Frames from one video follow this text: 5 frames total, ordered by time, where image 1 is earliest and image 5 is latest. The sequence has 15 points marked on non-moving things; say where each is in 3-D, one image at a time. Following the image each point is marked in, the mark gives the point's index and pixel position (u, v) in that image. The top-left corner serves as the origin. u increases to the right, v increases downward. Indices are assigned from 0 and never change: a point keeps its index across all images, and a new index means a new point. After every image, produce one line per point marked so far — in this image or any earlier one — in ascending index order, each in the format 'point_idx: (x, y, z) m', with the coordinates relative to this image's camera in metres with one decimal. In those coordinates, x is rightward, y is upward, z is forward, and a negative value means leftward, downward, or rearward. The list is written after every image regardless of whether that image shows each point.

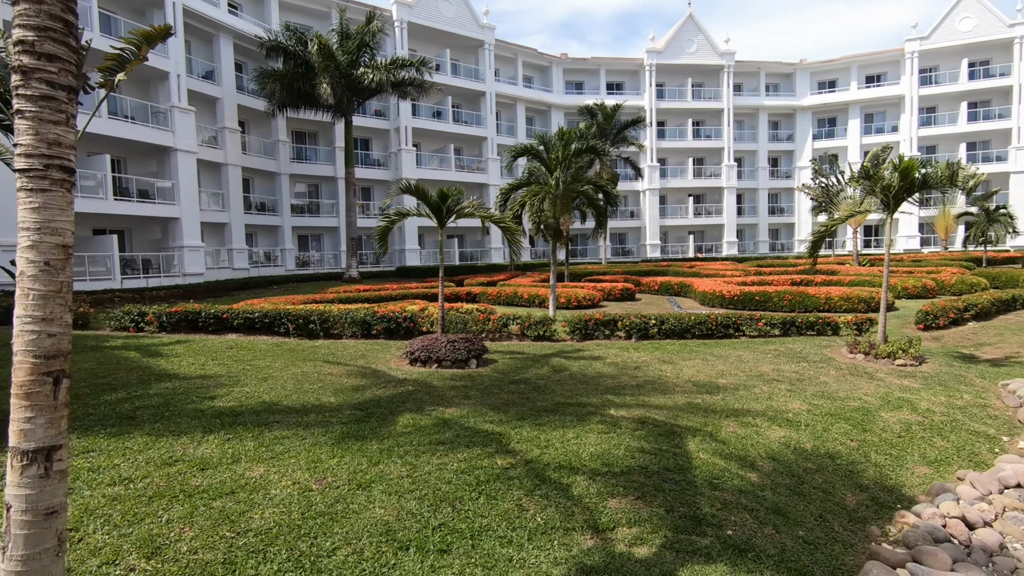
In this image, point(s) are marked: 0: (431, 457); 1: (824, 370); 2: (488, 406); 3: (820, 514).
0: (-0.6, -1.4, +4.4) m
1: (+4.6, -1.2, +8.1) m
2: (-0.3, -1.2, +5.8) m
3: (+2.2, -1.6, +3.9) m
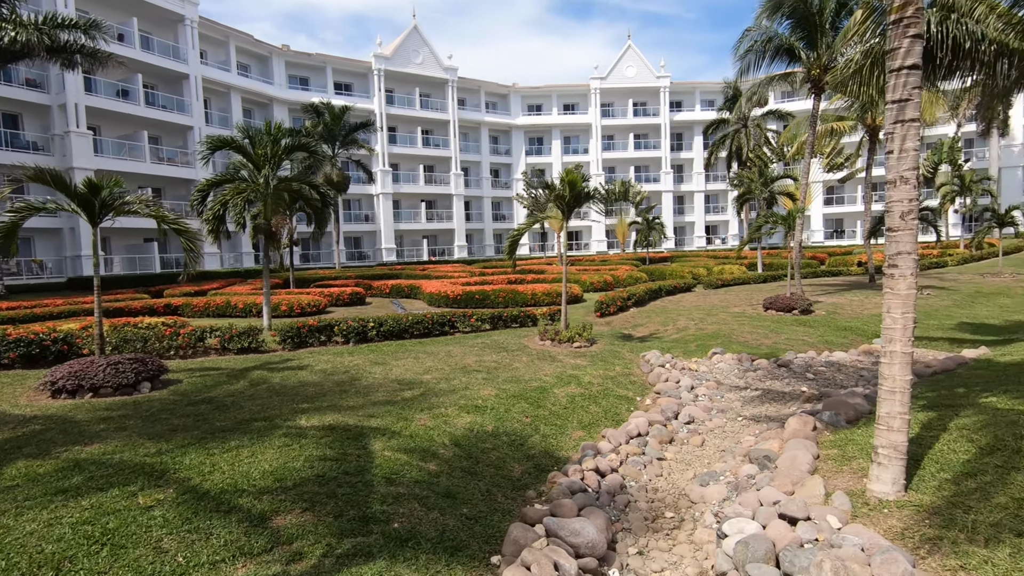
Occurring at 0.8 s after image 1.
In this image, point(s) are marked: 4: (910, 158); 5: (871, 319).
0: (-3.0, -1.4, +3.5) m
1: (+0.1, -1.1, +9.1) m
2: (-3.2, -1.3, +4.9) m
3: (-0.2, -1.6, +4.3) m
4: (+2.5, +0.8, +3.5) m
5: (+8.4, -0.7, +13.0) m
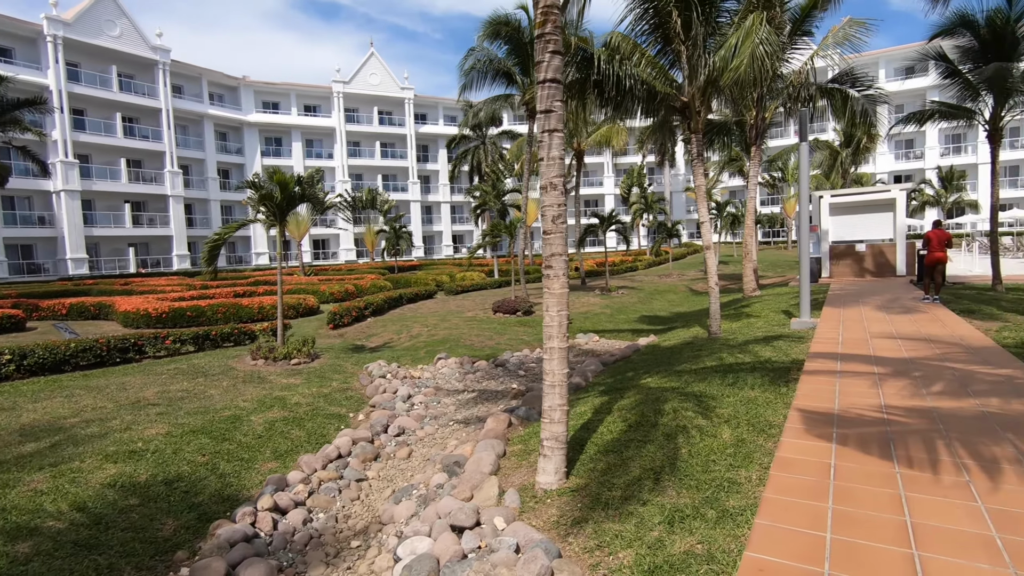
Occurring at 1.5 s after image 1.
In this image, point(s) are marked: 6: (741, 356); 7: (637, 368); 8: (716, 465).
0: (-4.6, -1.6, +1.4) m
1: (-4.2, -1.3, +7.8) m
2: (-5.4, -1.5, +2.6) m
3: (-2.4, -1.6, +3.3) m
4: (+0.3, +0.8, +3.8) m
5: (+1.8, -0.8, +14.9) m
6: (+3.0, -0.9, +7.1) m
7: (+1.8, -1.2, +7.9) m
8: (+1.4, -1.2, +3.8) m
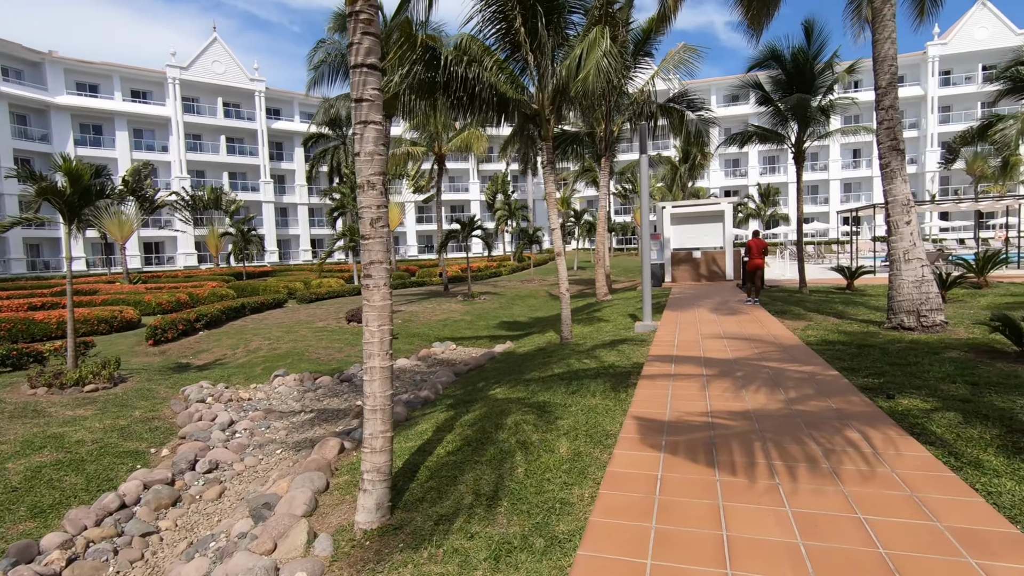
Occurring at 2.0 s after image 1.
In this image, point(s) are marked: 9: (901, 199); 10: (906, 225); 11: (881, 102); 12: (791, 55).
0: (-5.0, -1.7, -0.1) m
1: (-6.1, -1.5, +6.2) m
2: (-6.1, -1.6, +0.9) m
3: (-3.3, -1.7, +2.2) m
4: (-0.8, +0.8, +3.4) m
5: (-2.0, -0.9, +14.5) m
6: (+1.0, -1.0, +7.2) m
7: (-0.3, -1.3, +7.7) m
8: (+0.2, -1.3, +3.6) m
9: (+5.5, +1.2, +7.8) m
10: (+5.5, +0.9, +7.7) m
11: (+5.4, +2.7, +8.0) m
12: (+6.9, +5.8, +13.7) m
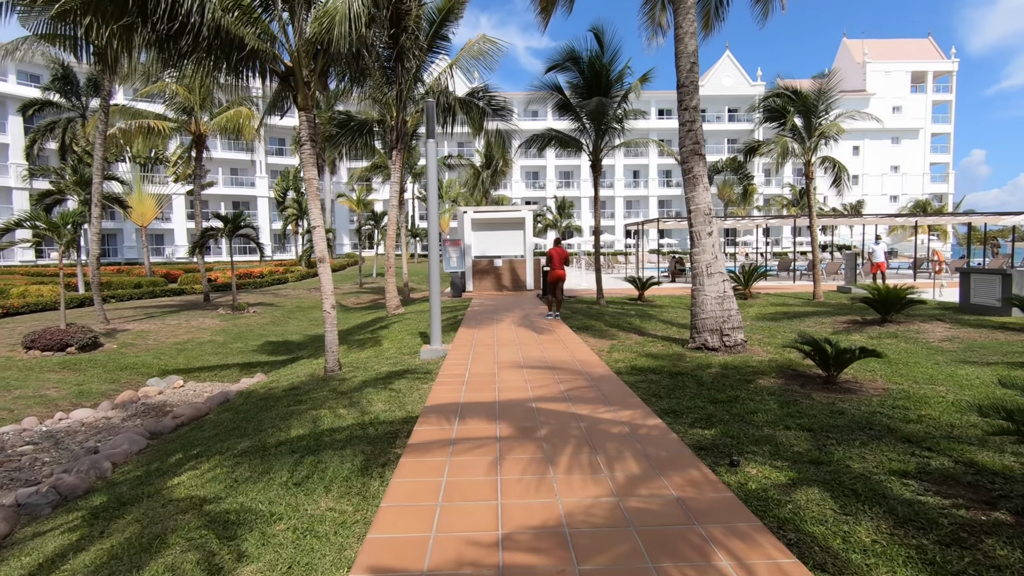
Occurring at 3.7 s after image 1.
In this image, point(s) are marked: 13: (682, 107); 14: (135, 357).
0: (-4.8, -1.8, -3.8) m
1: (-7.9, -1.7, +1.8) m
2: (-6.1, -1.7, -3.3) m
3: (-3.9, -1.9, -1.0) m
4: (-2.0, +0.6, +0.9) m
5: (-6.8, -1.2, +11.0) m
6: (-1.5, -1.2, +5.1) m
7: (-3.0, -1.4, +5.2) m
8: (-1.0, -1.4, +1.4) m
9: (+2.5, +1.0, +7.2) m
10: (+2.5, +0.7, +7.1) m
11: (+2.3, +2.5, +7.4) m
12: (+1.9, +5.5, +13.3) m
13: (+2.3, +2.4, +7.5) m
14: (-6.9, -1.2, +10.2) m
